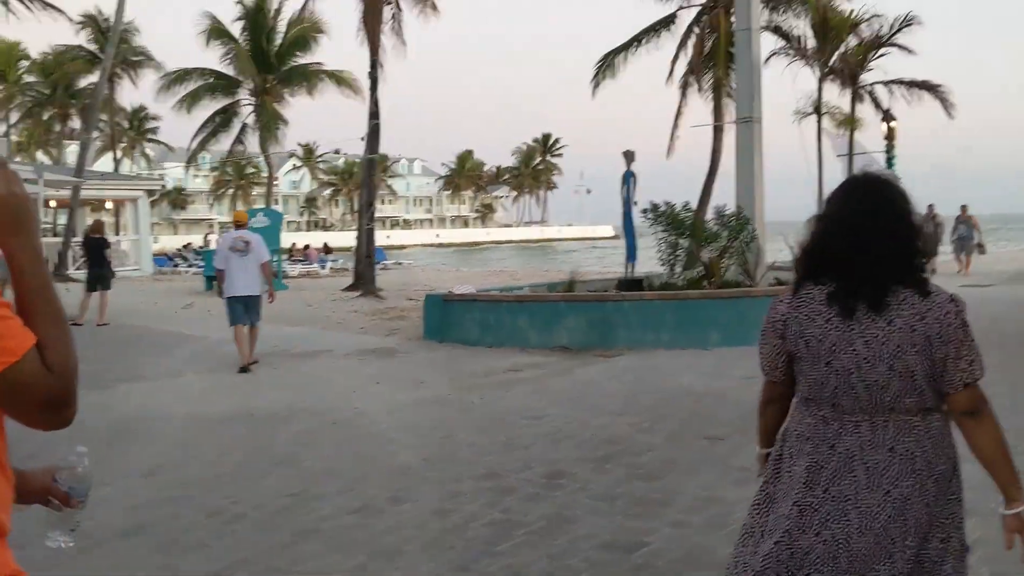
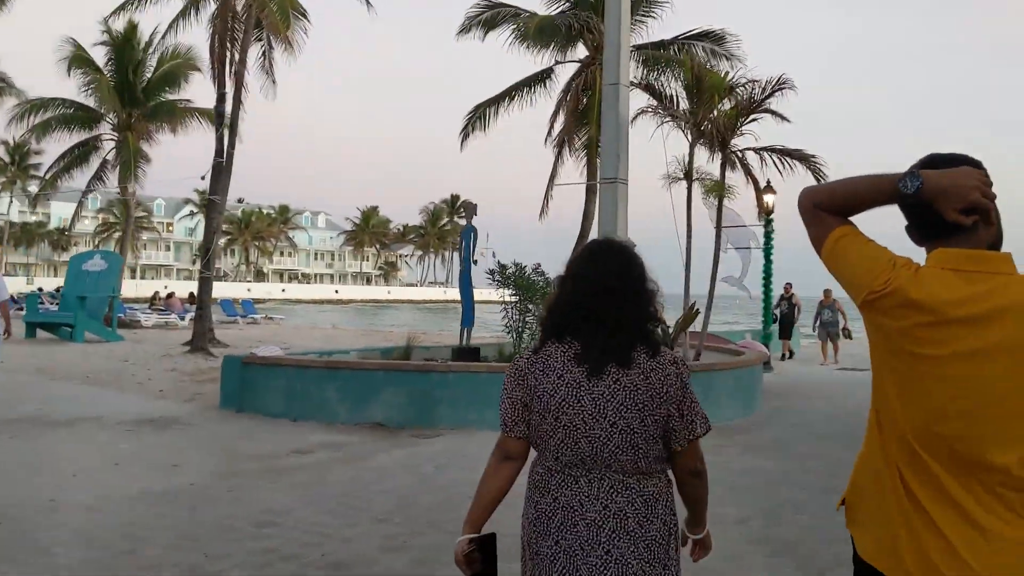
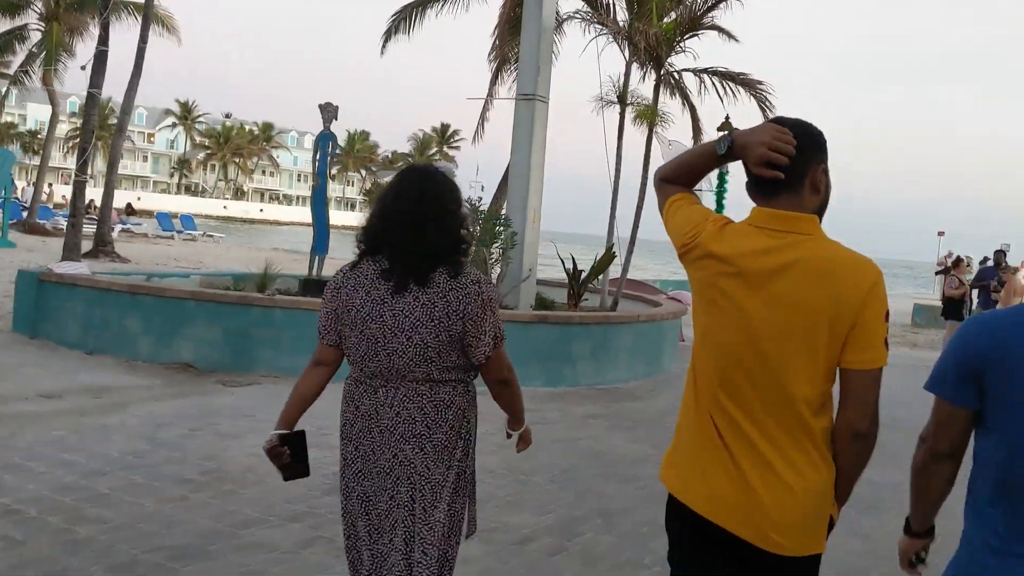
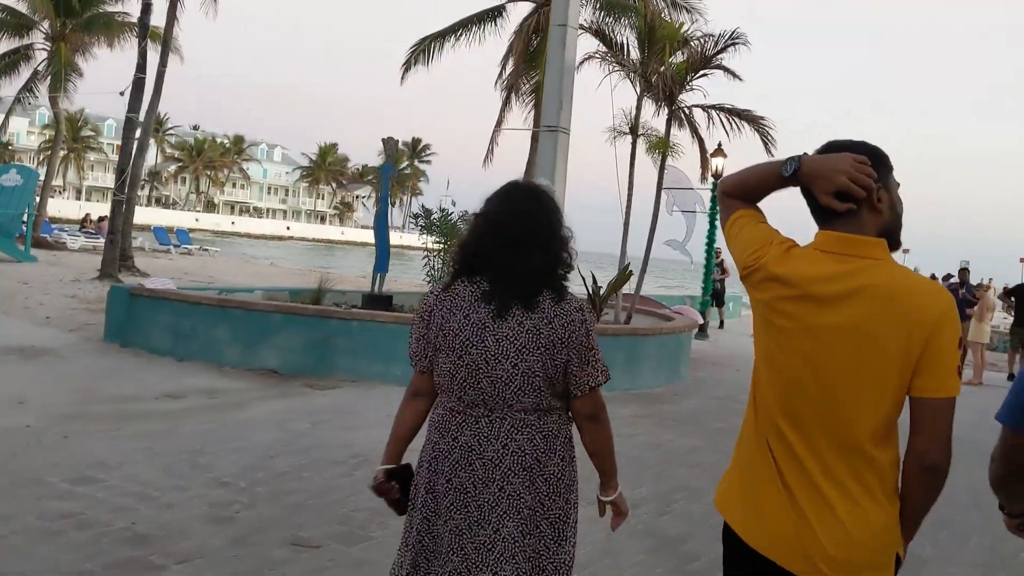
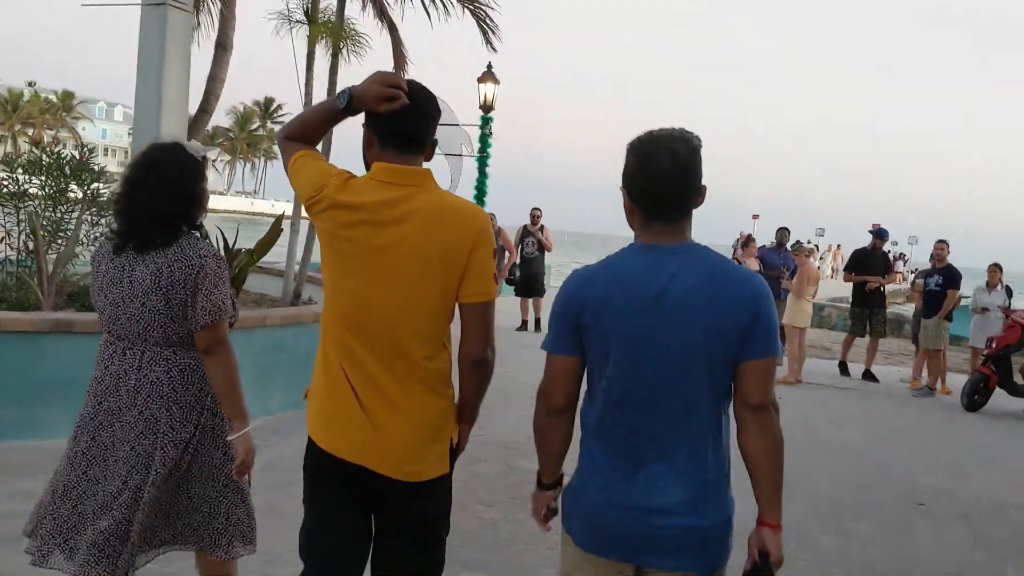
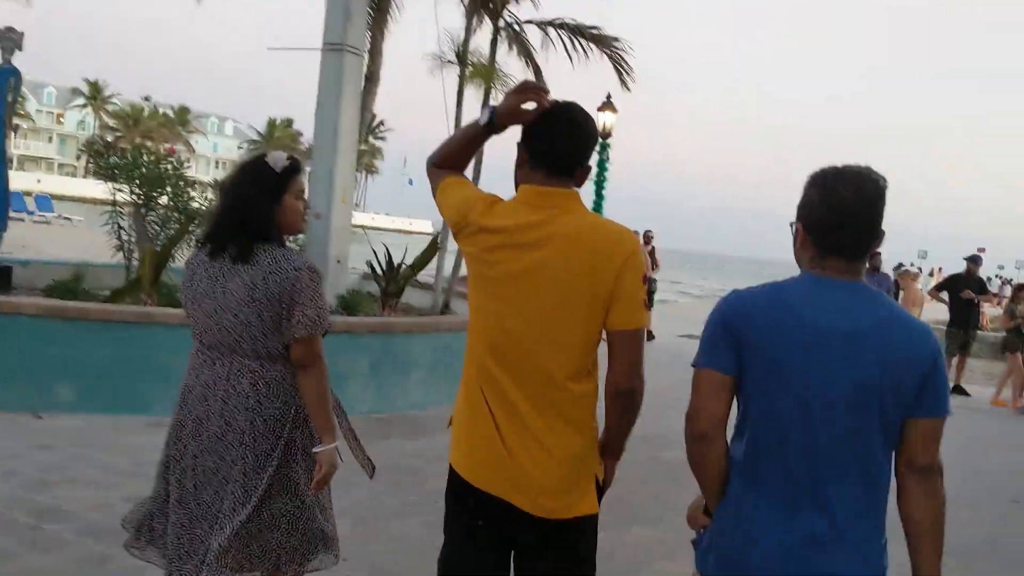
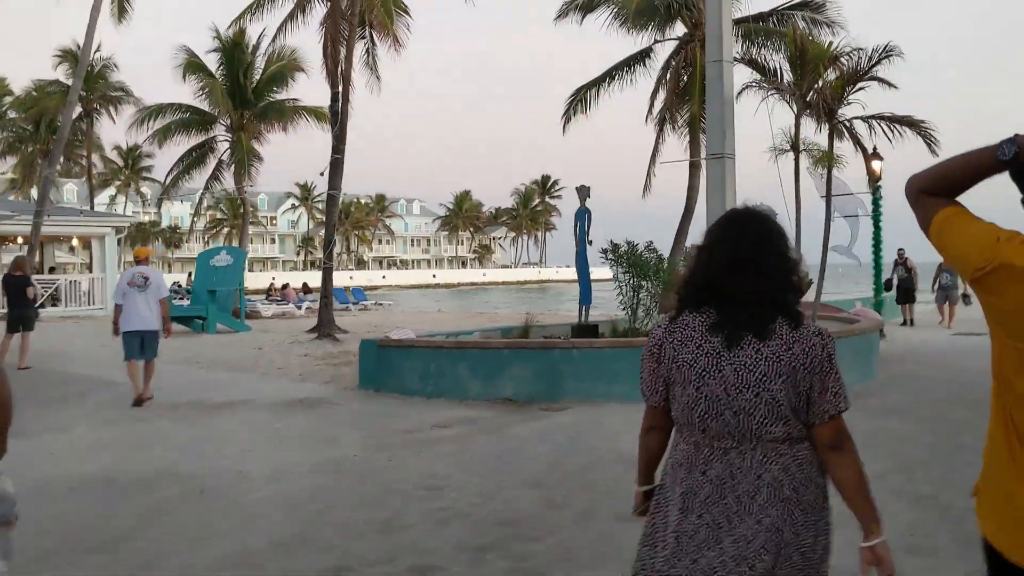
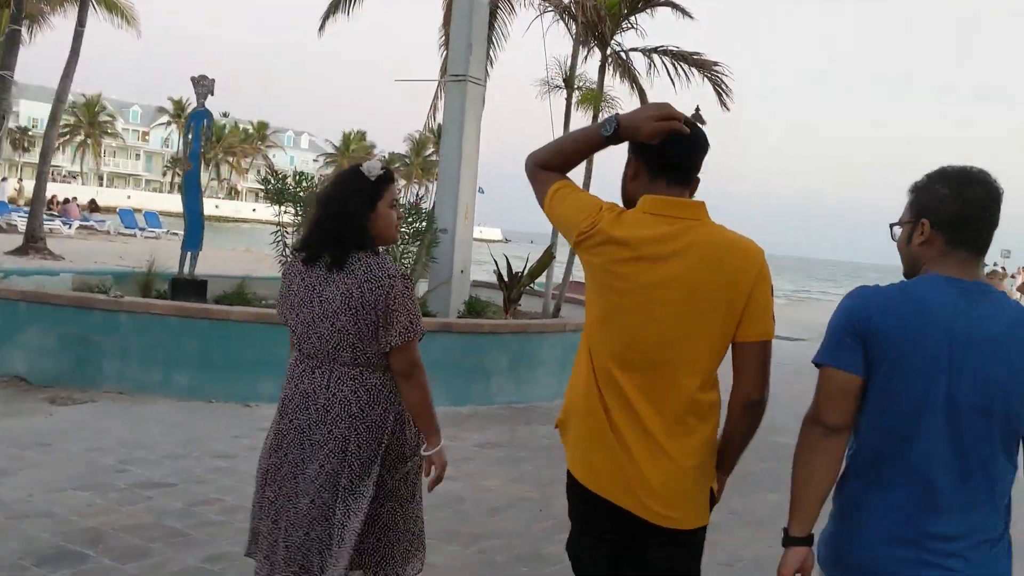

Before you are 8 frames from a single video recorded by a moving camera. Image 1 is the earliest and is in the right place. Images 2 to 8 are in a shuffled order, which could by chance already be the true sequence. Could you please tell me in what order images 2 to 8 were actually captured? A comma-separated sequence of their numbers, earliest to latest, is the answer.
7, 2, 4, 3, 8, 6, 5
